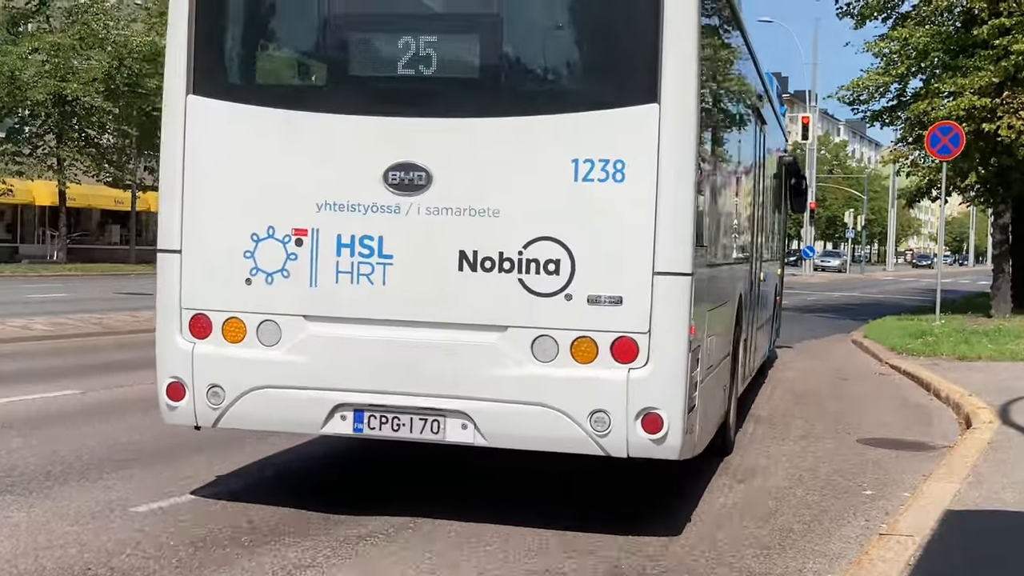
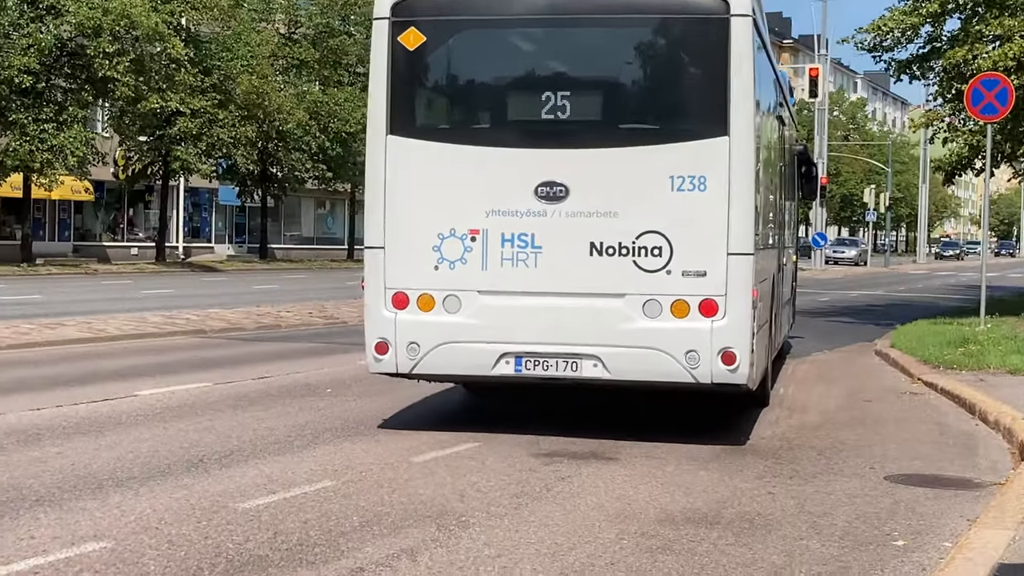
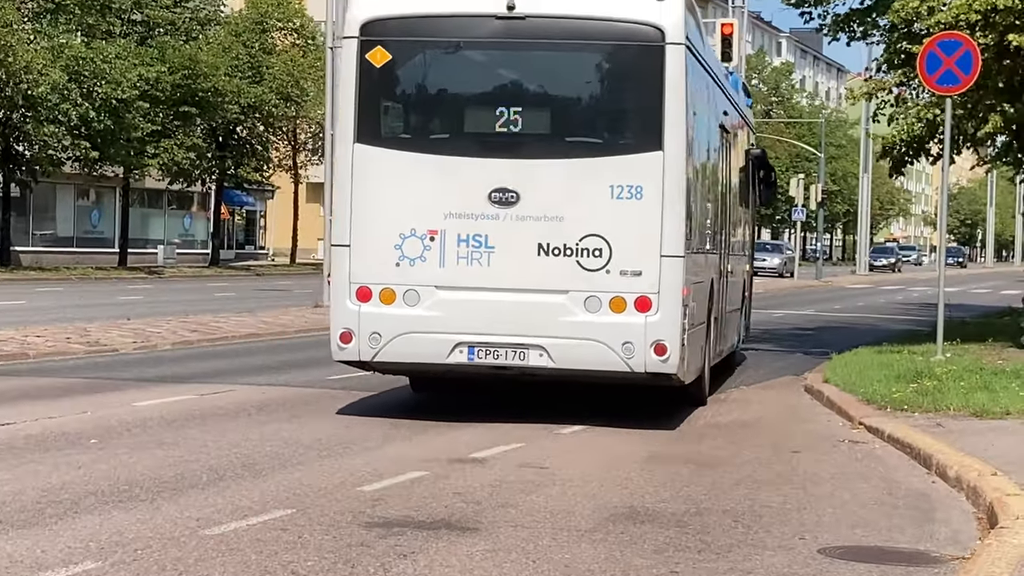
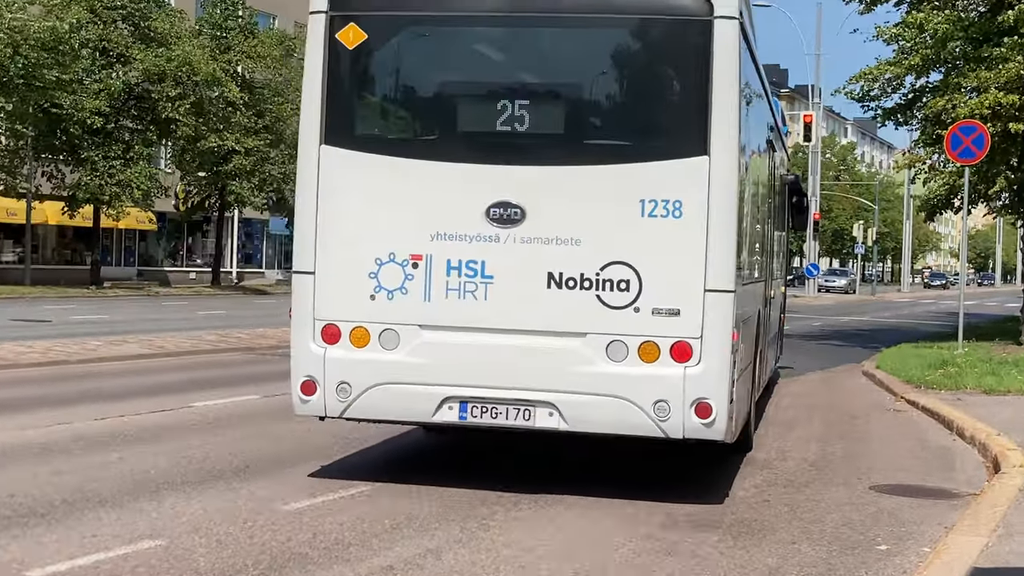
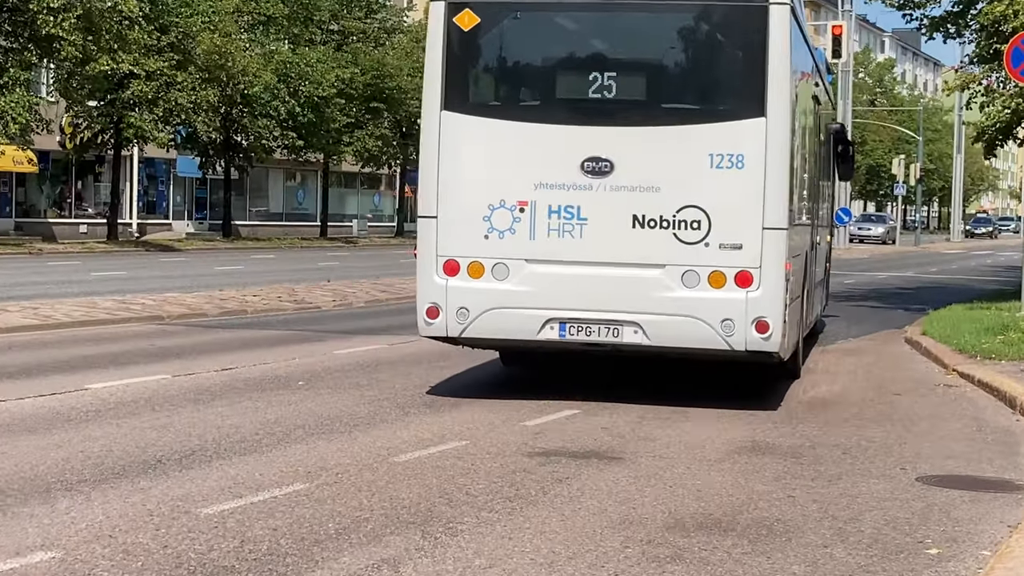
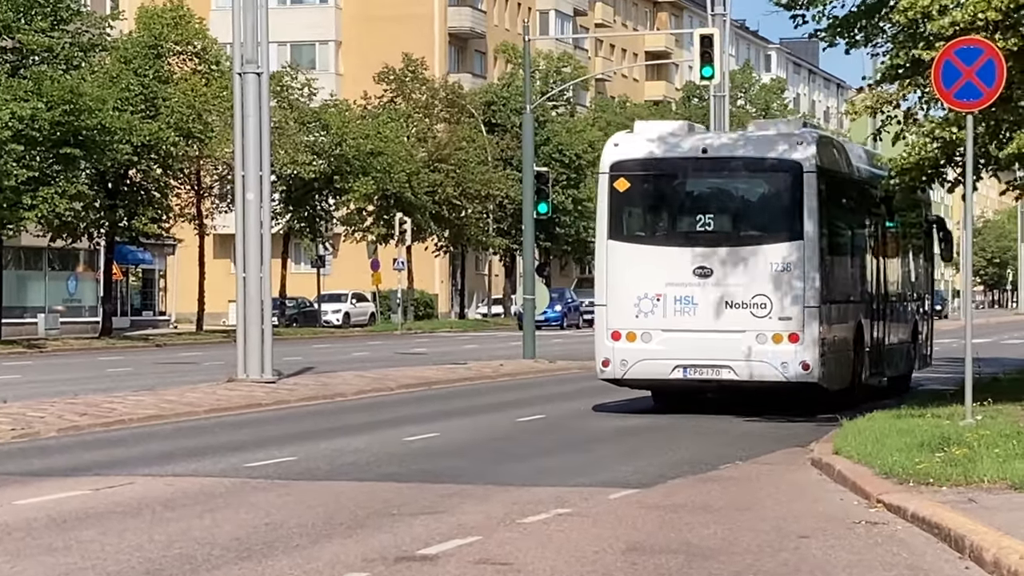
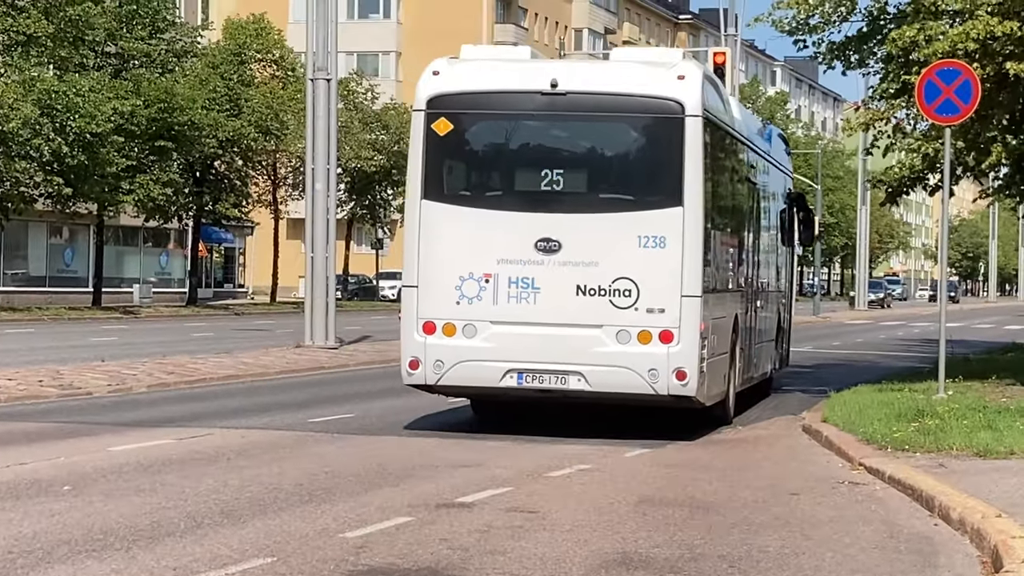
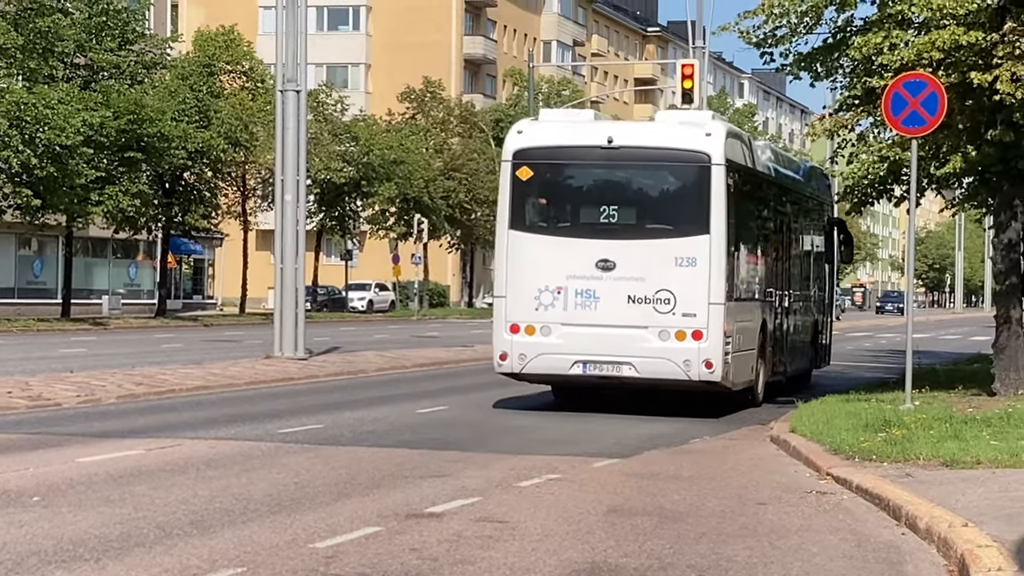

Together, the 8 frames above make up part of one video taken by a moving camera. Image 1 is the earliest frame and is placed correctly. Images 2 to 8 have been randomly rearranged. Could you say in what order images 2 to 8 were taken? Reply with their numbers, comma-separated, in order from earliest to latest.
4, 2, 5, 3, 7, 8, 6
